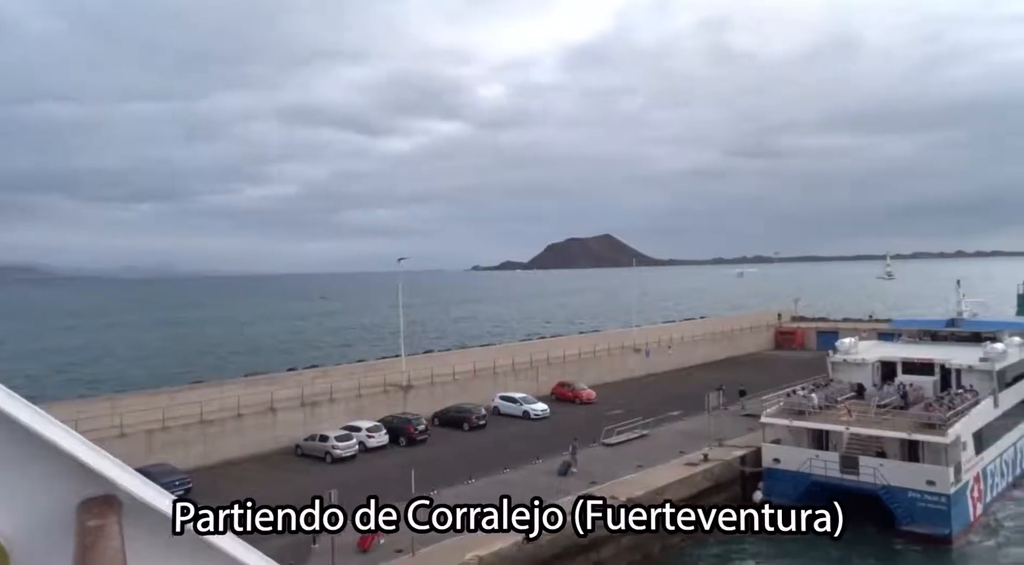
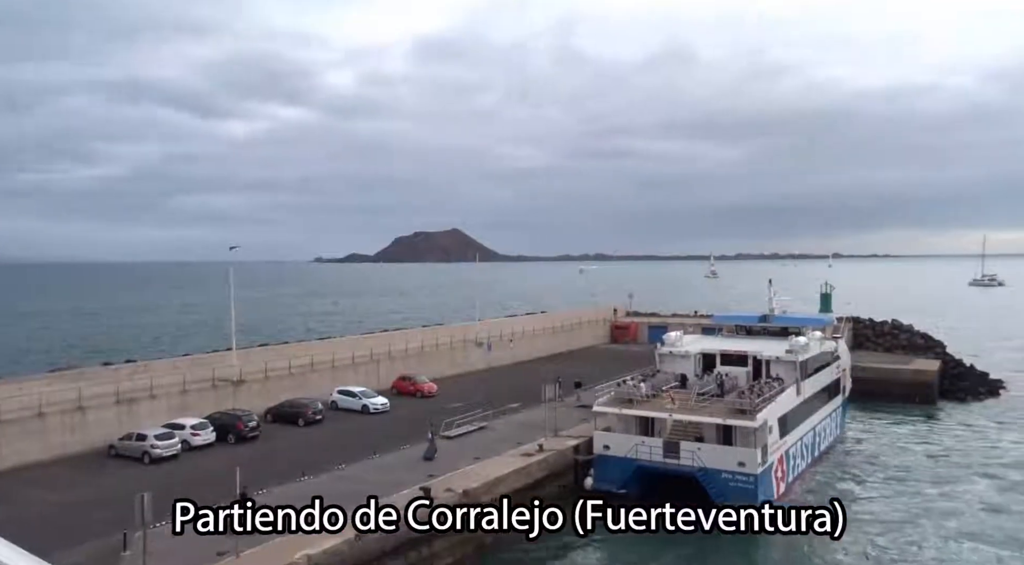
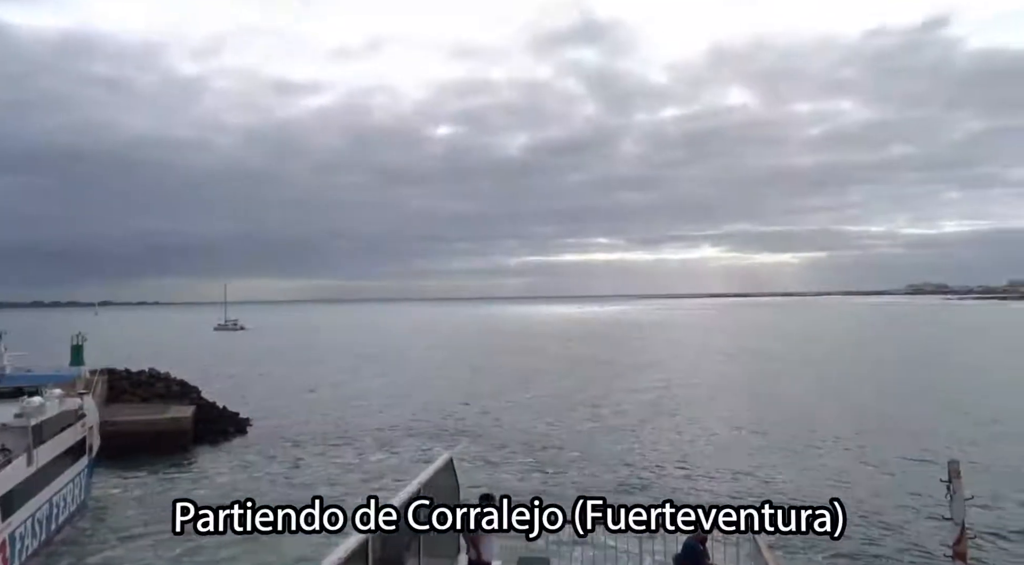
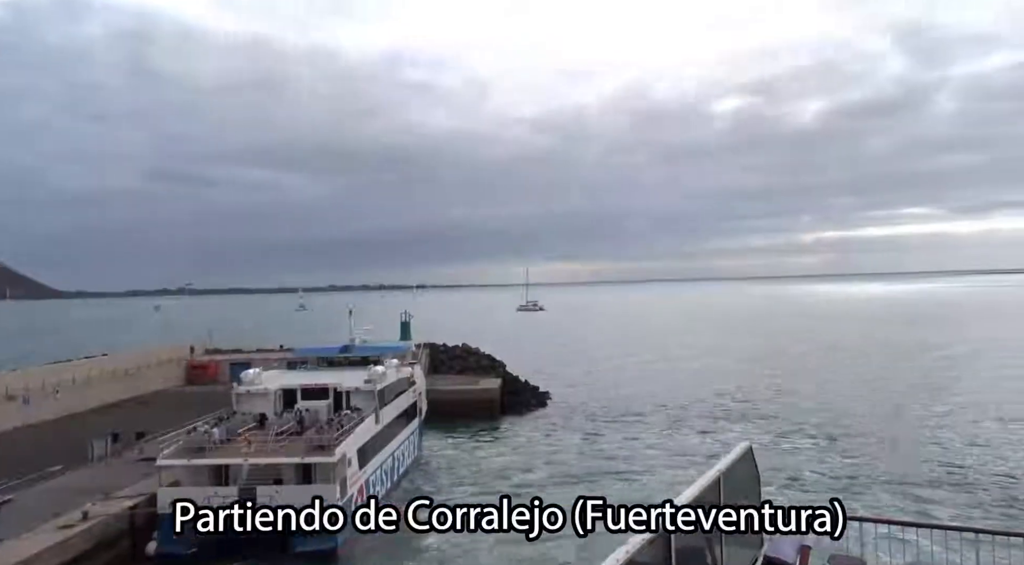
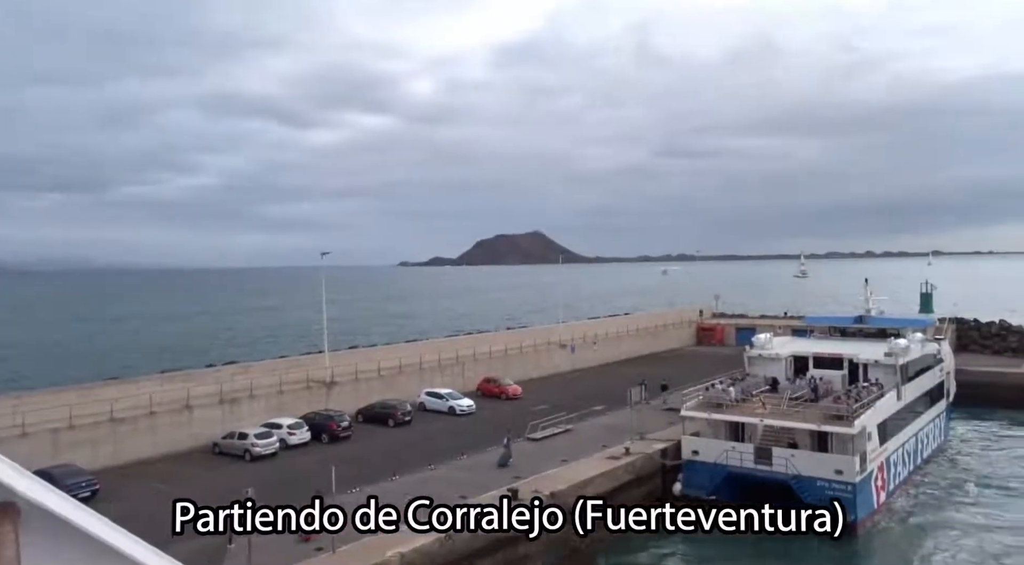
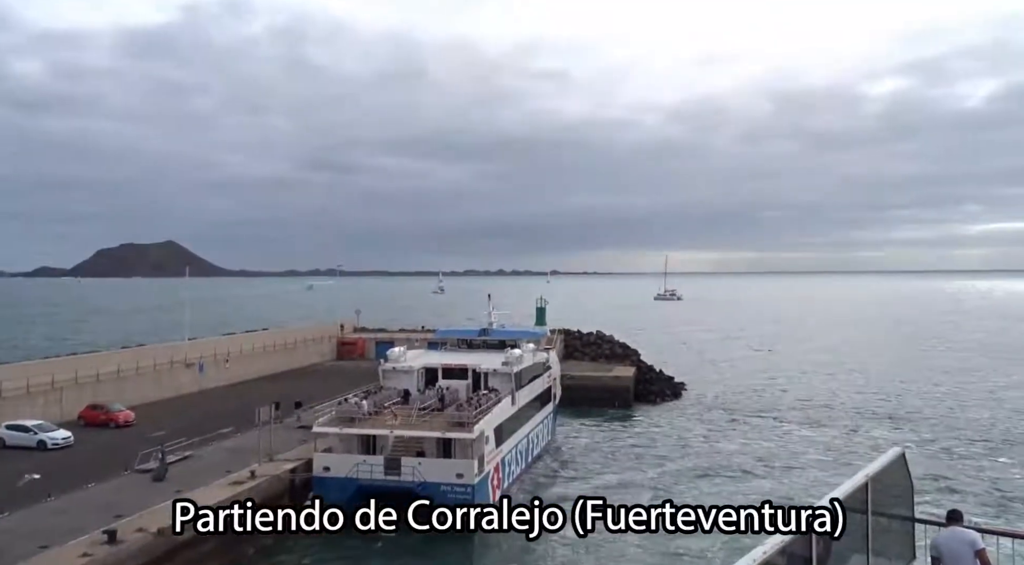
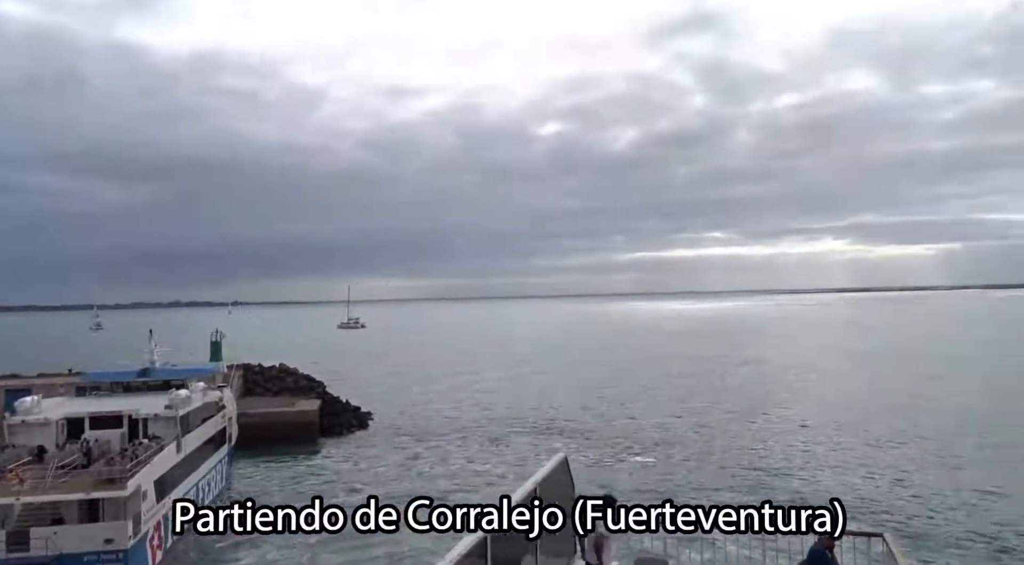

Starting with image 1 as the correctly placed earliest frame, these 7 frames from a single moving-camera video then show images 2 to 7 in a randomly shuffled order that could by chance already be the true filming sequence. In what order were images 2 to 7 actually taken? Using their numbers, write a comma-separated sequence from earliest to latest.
5, 2, 6, 4, 7, 3
